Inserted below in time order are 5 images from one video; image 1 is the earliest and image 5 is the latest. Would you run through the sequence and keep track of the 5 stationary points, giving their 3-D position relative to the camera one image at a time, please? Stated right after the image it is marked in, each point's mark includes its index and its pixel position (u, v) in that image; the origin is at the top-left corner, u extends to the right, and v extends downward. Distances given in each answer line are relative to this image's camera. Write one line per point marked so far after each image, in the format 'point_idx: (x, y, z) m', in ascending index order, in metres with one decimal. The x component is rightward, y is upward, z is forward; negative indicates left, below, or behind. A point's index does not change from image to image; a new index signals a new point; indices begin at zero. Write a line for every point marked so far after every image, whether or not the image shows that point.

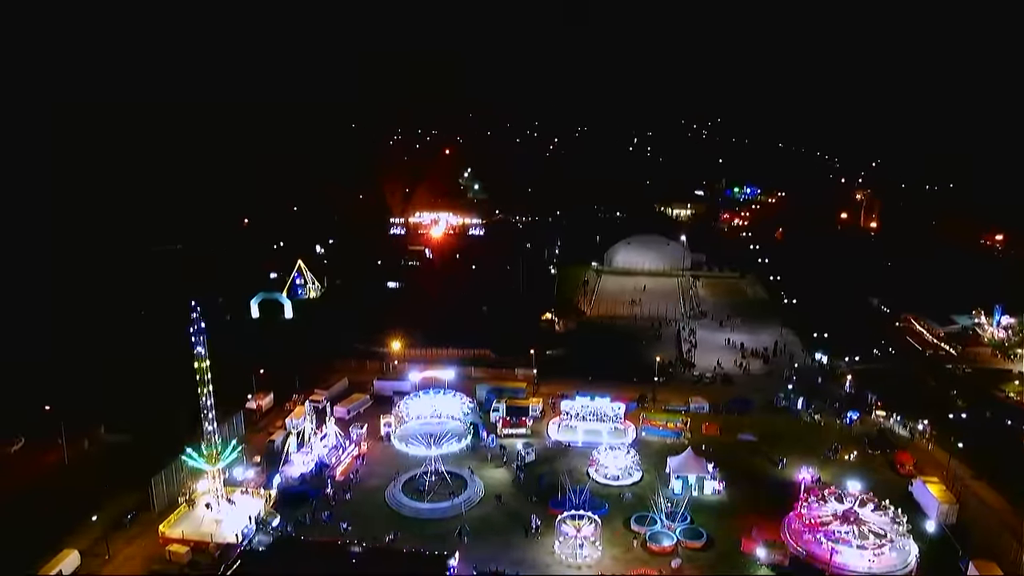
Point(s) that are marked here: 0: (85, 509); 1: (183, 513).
0: (-12.0, -6.2, +19.5) m
1: (-8.7, -6.0, +18.7) m
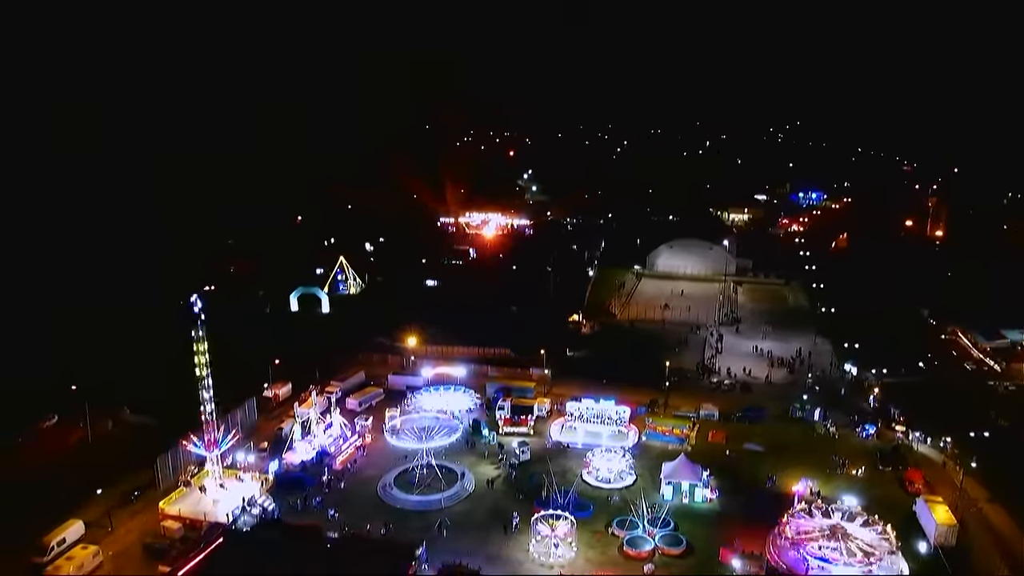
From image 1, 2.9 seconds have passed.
0: (-12.4, -5.8, +20.6) m
1: (-9.2, -5.7, +19.5) m
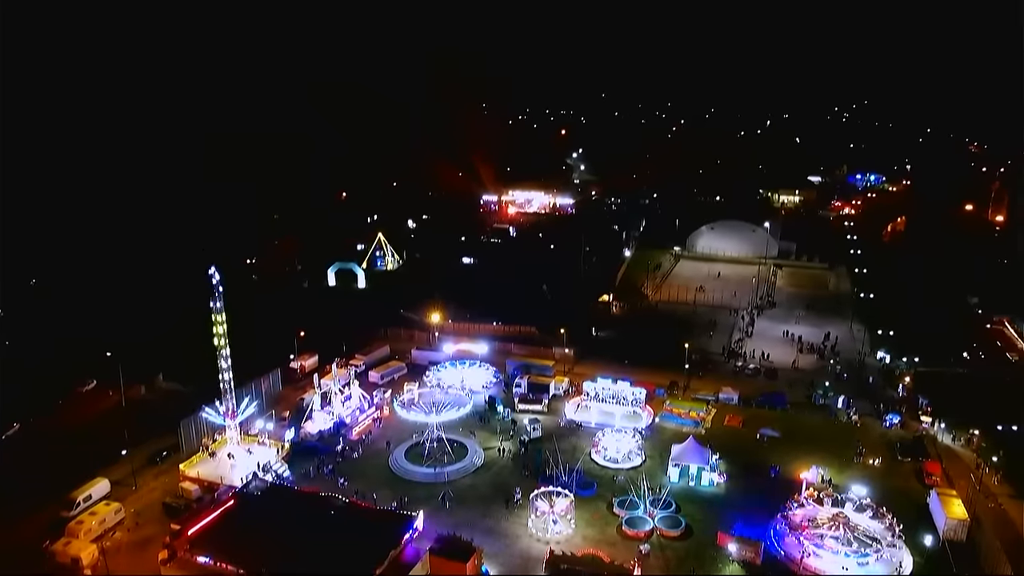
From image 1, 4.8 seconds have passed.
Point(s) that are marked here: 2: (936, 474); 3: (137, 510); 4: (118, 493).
0: (-12.1, -4.9, +21.7) m
1: (-9.0, -4.9, +20.4) m
2: (+11.7, -5.1, +19.4) m
3: (-10.0, -5.9, +18.6) m
4: (-10.9, -5.7, +19.3) m
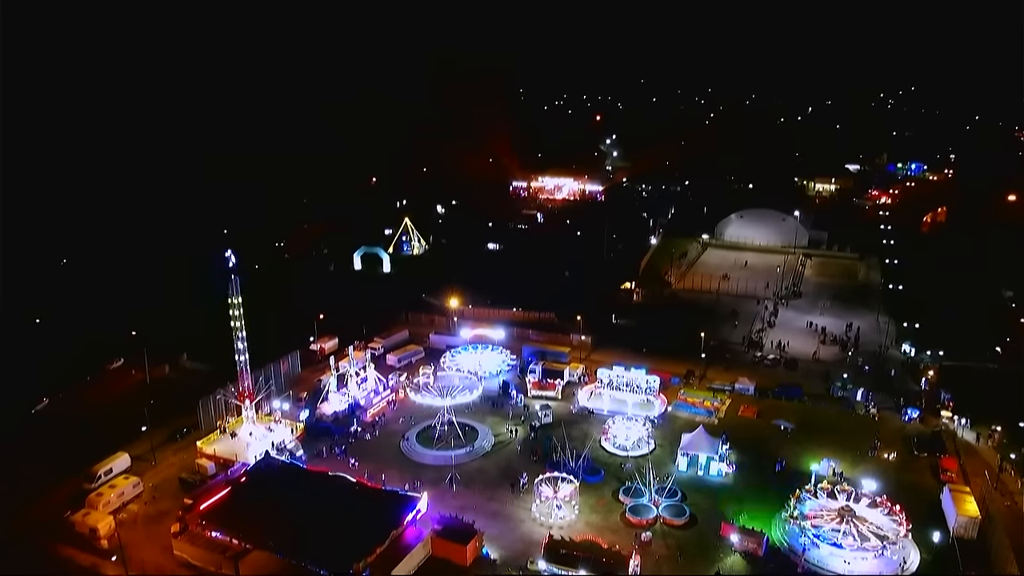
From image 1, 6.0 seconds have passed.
0: (-11.8, -4.3, +22.4) m
1: (-8.7, -4.4, +21.0) m
2: (+11.9, -4.9, +19.0) m
3: (-9.8, -5.4, +19.3) m
4: (-10.7, -5.1, +20.0) m
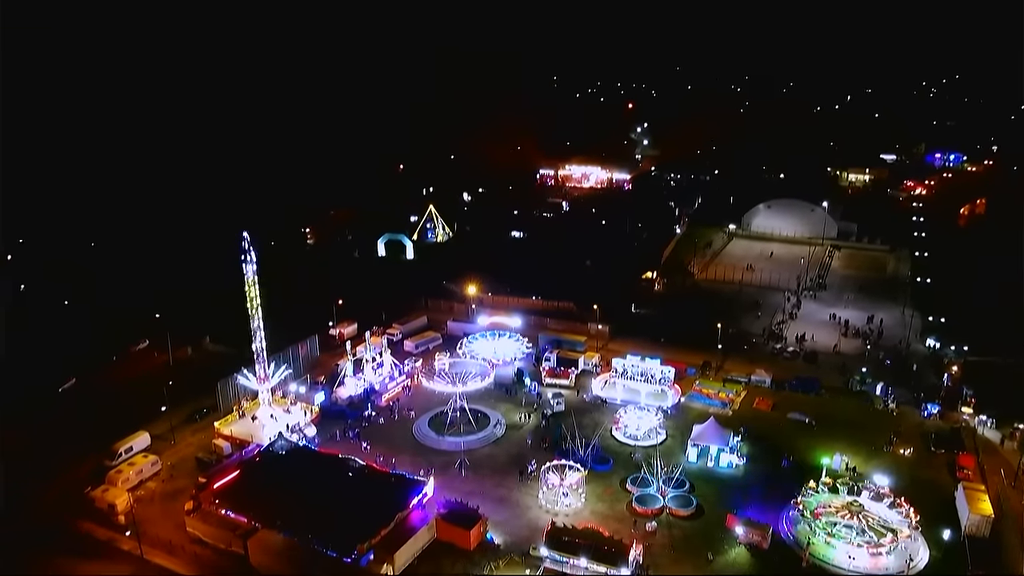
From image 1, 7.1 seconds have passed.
0: (-11.4, -3.8, +23.0) m
1: (-8.4, -3.9, +21.4) m
2: (+12.1, -4.7, +18.6) m
3: (-9.6, -4.9, +19.8) m
4: (-10.4, -4.6, +20.6) m
